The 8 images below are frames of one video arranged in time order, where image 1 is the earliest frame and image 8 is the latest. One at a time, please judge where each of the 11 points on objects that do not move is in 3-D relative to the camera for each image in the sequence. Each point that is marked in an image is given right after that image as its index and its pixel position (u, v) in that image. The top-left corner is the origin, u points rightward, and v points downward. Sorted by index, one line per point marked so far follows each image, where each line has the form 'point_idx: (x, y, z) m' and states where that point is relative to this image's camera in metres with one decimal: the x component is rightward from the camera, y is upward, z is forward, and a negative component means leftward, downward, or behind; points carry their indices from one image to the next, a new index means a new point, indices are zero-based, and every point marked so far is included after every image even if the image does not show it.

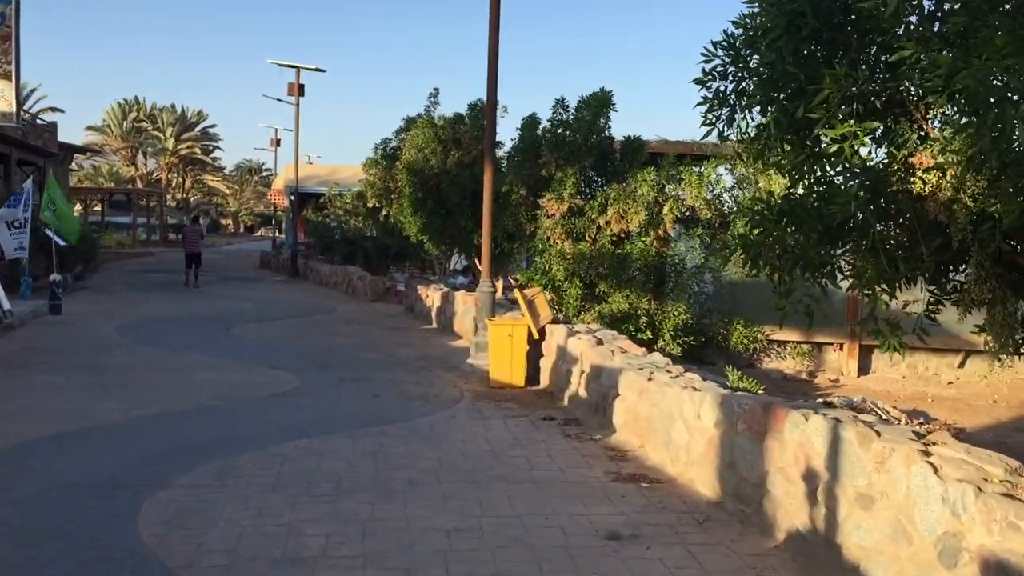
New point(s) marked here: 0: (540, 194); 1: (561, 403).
0: (+0.4, +1.2, +13.1) m
1: (+0.5, -1.1, +9.8) m
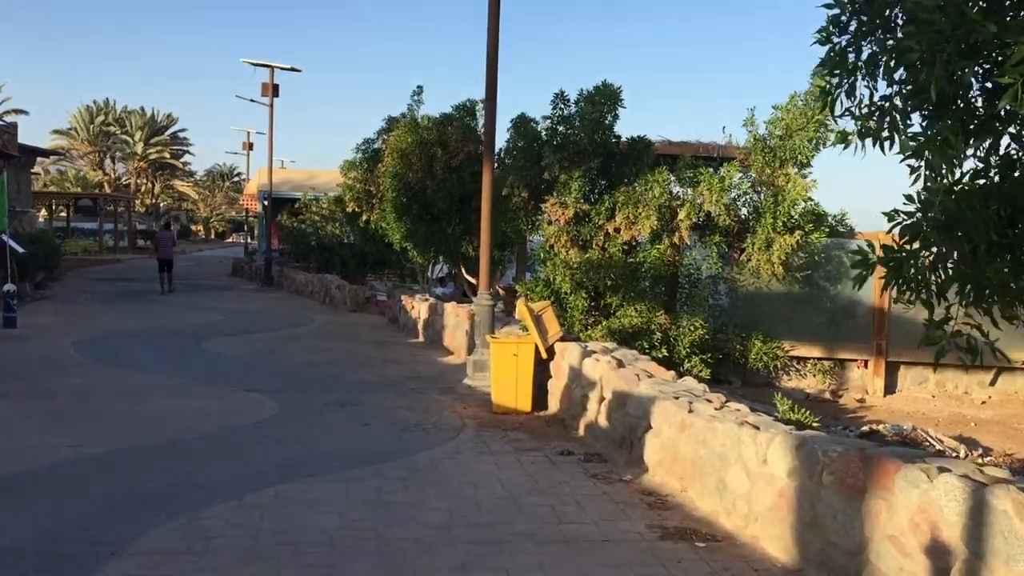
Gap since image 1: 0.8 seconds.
0: (+0.4, +1.1, +12.0) m
1: (+0.6, -1.3, +8.7) m
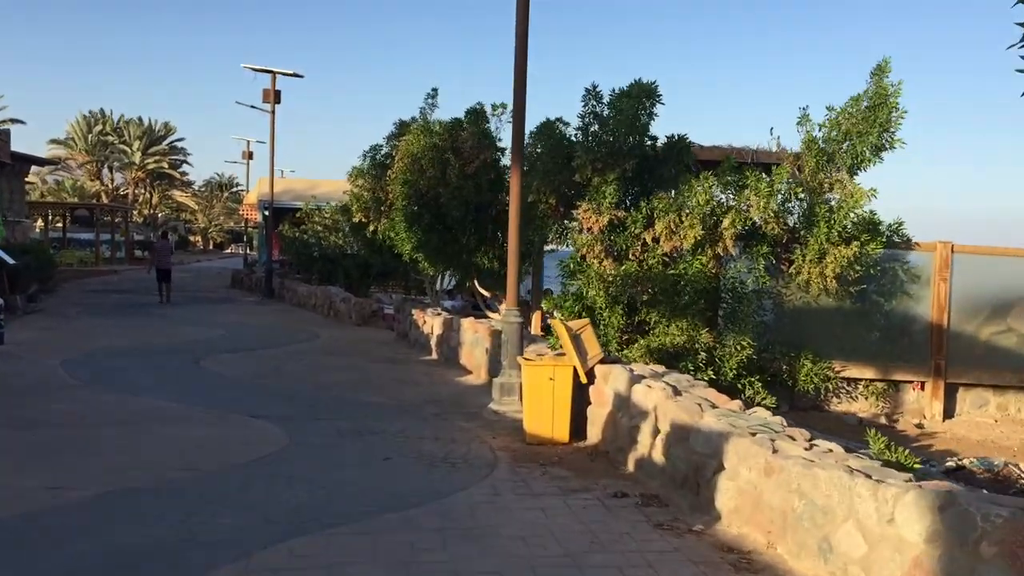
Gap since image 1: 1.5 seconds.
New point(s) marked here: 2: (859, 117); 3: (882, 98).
0: (+0.7, +0.9, +11.0) m
1: (+0.9, -1.4, +7.7) m
2: (+3.6, +1.8, +10.6) m
3: (+3.9, +2.0, +10.6) m
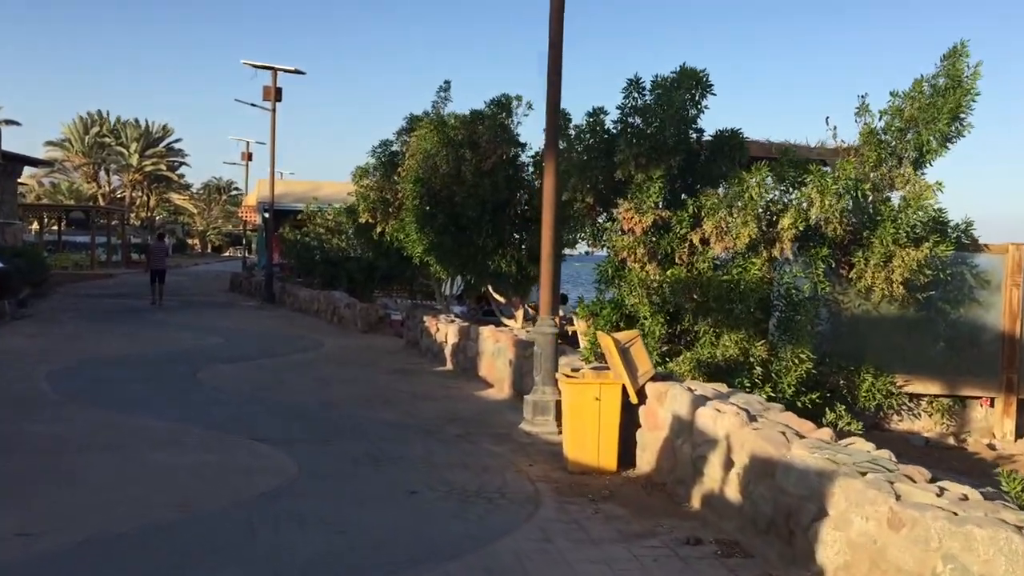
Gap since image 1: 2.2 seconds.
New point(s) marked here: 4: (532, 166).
0: (+1.0, +0.9, +10.0) m
1: (+1.2, -1.4, +6.6) m
2: (+3.9, +1.7, +9.6) m
3: (+4.2, +1.9, +9.5) m
4: (+0.3, +1.9, +15.4) m
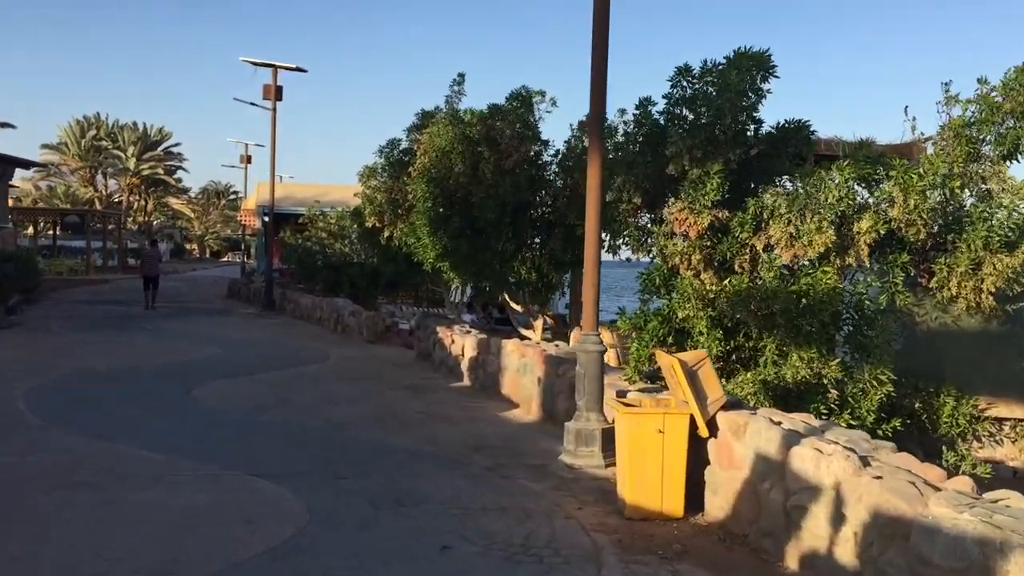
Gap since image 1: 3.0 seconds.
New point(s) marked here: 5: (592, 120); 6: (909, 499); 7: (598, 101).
0: (+1.3, +0.8, +8.9) m
1: (+1.5, -1.5, +5.5) m
2: (+4.2, +1.7, +8.4) m
3: (+4.5, +1.9, +8.4) m
4: (+0.6, +1.8, +14.2) m
5: (+0.6, +1.3, +7.9) m
6: (+1.8, -1.0, +4.7) m
7: (+0.7, +1.5, +7.9) m
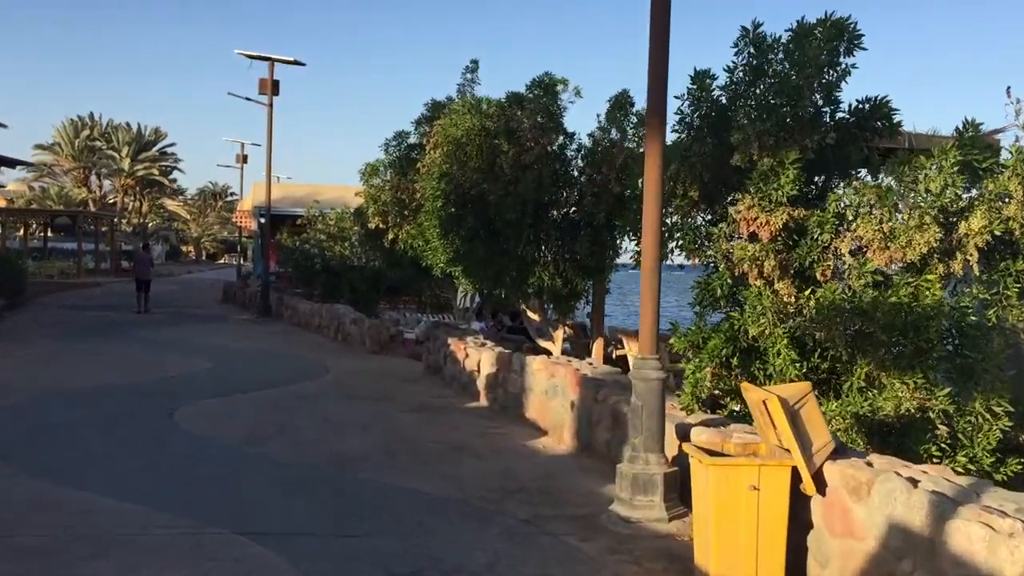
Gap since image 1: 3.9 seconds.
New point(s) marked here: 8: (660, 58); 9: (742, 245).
0: (+1.6, +0.7, +7.5) m
1: (+1.8, -1.6, +4.1) m
2: (+4.5, +1.6, +7.1) m
3: (+4.8, +1.8, +7.1) m
4: (+0.9, +1.7, +12.9) m
5: (+0.9, +1.2, +6.5) m
6: (+2.1, -1.1, +3.3) m
7: (+1.0, +1.4, +6.5) m
8: (+1.0, +1.5, +6.5) m
9: (+1.6, +0.3, +7.1) m
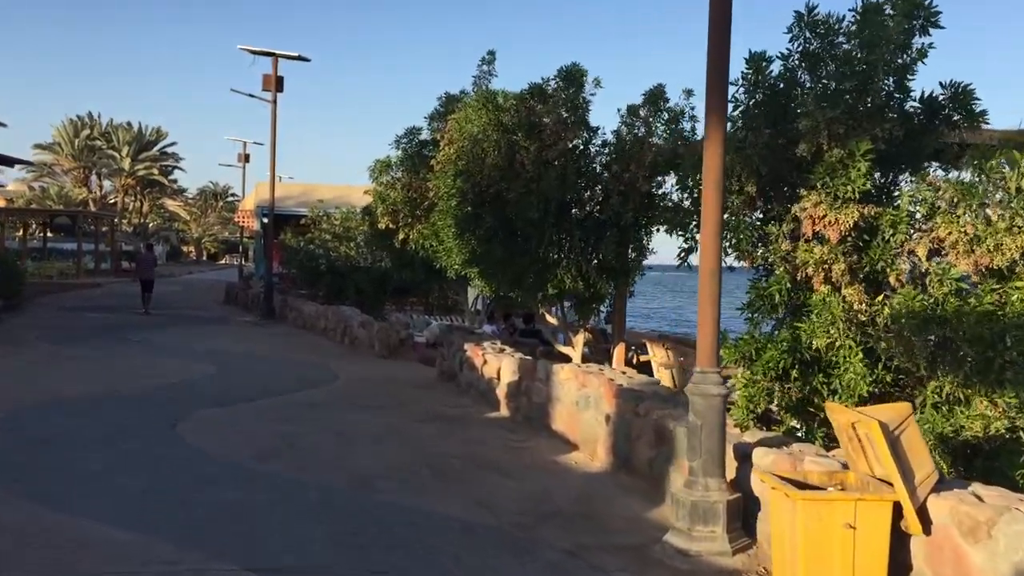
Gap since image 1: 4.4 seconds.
0: (+1.8, +0.6, +6.8) m
1: (+2.0, -1.6, +3.4) m
2: (+4.8, +1.5, +6.4) m
3: (+5.1, +1.7, +6.4) m
4: (+1.1, +1.6, +12.2) m
5: (+1.2, +1.2, +5.9) m
6: (+2.4, -1.1, +2.6) m
7: (+1.2, +1.4, +5.8) m
8: (+1.2, +1.5, +5.8) m
9: (+1.9, +0.3, +6.5) m
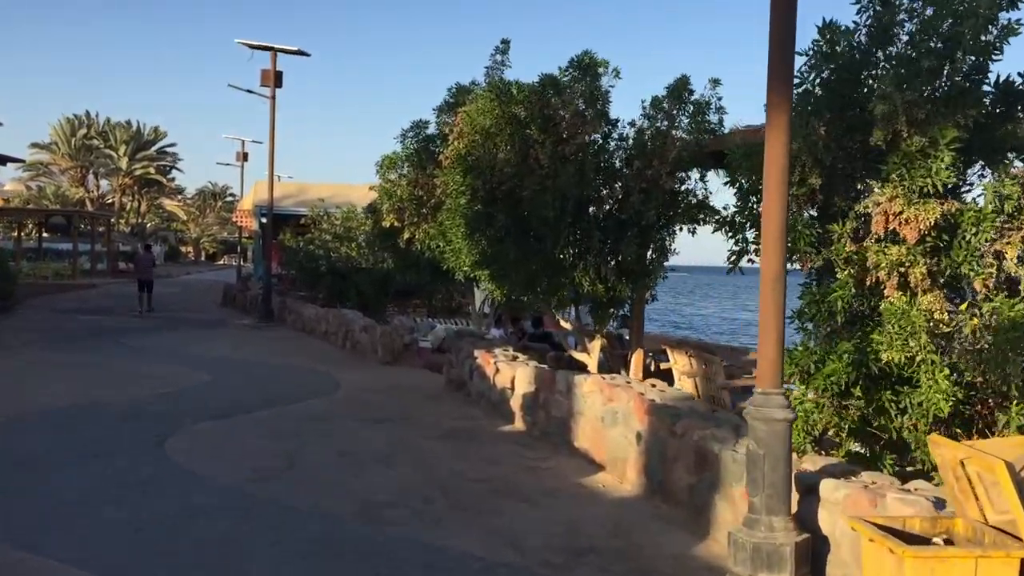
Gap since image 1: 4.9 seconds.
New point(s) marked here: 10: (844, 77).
0: (+2.0, +0.6, +6.0) m
1: (+2.2, -1.7, +2.6) m
2: (+4.9, +1.5, +5.6) m
3: (+5.2, +1.7, +5.6) m
4: (+1.3, +1.6, +11.4) m
5: (+1.3, +1.1, +5.1) m
6: (+2.5, -1.1, +1.9) m
7: (+1.4, +1.3, +5.1) m
8: (+1.4, +1.4, +5.1) m
9: (+2.1, +0.2, +5.7) m
10: (+1.9, +1.2, +6.1) m
